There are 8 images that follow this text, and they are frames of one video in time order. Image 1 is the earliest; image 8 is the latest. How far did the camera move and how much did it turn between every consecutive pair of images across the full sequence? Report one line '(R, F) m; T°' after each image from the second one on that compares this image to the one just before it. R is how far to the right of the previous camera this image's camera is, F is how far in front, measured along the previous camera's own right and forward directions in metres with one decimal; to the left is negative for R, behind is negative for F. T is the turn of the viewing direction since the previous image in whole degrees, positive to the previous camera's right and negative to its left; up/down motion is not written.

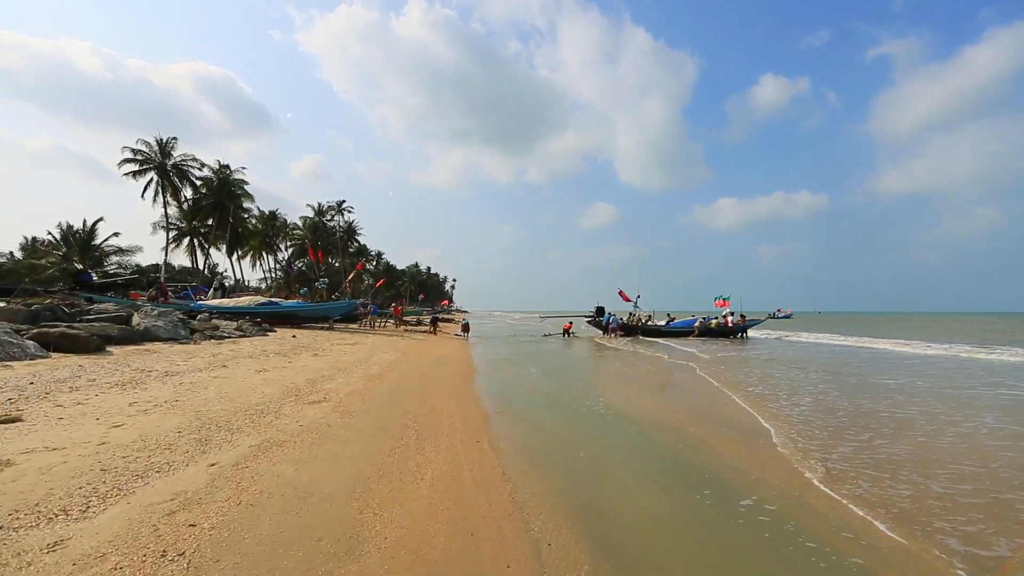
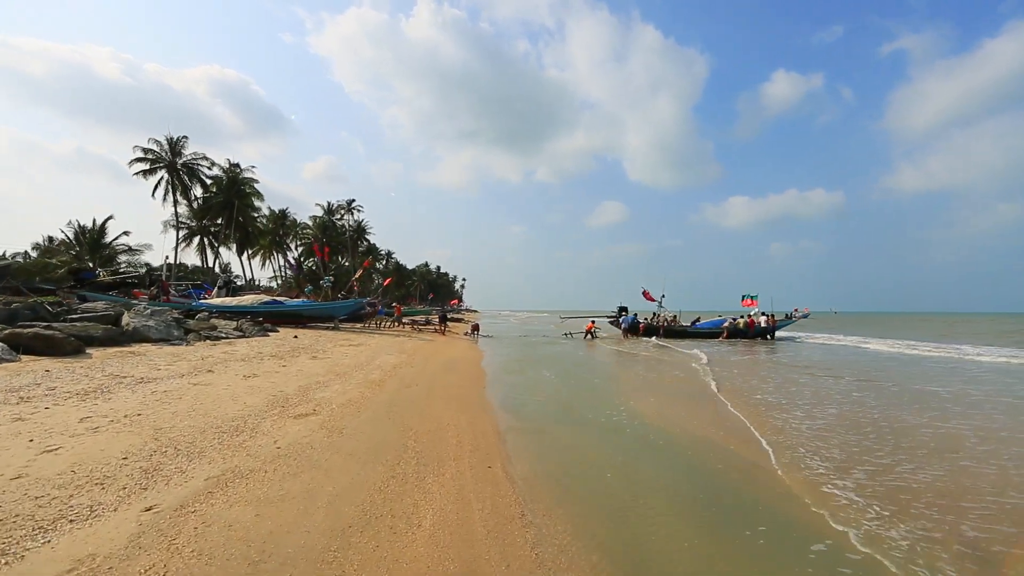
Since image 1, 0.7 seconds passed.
(-0.1, +1.0) m; -1°
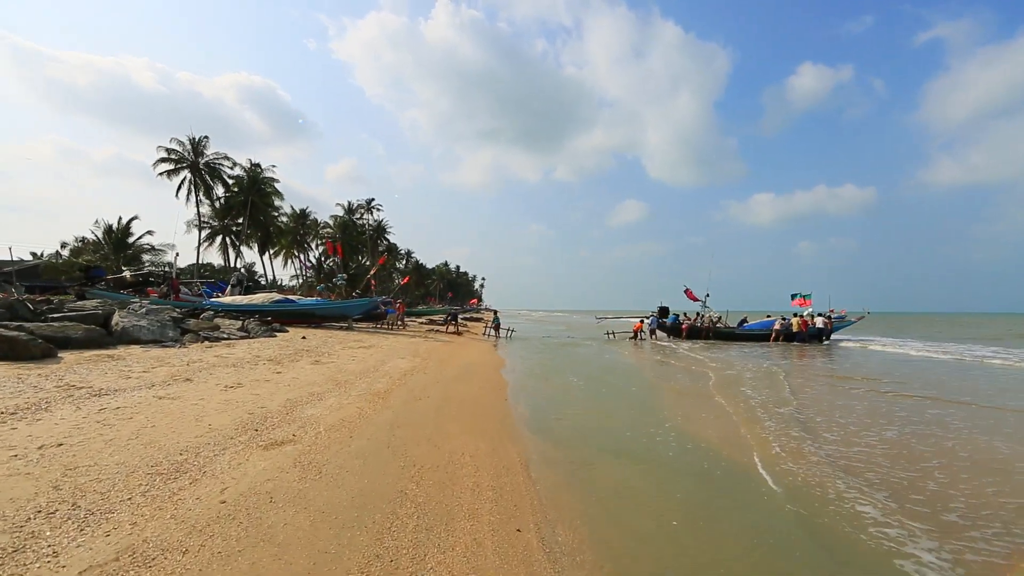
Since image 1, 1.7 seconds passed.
(-0.2, +1.5) m; -3°
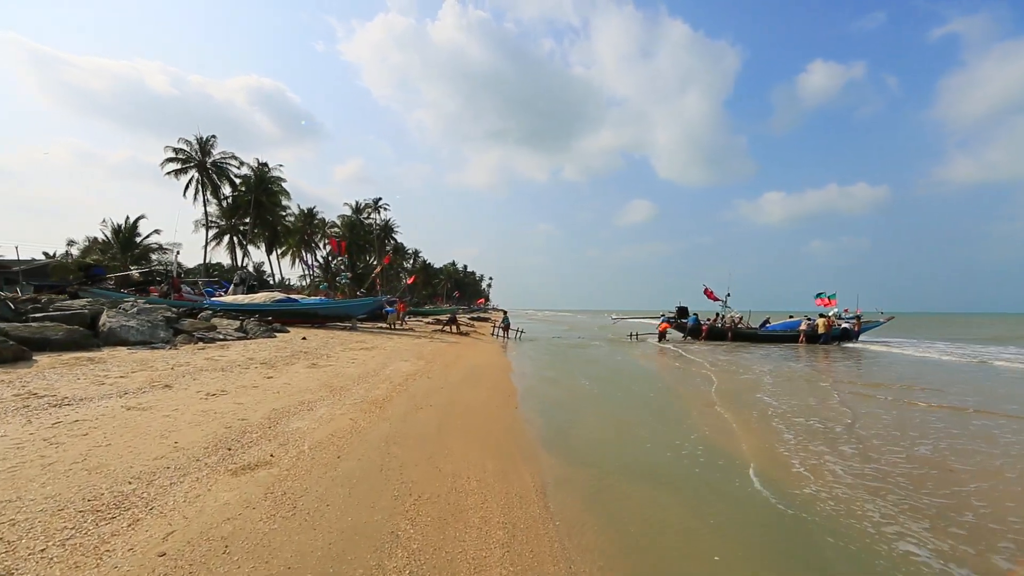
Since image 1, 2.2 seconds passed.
(-0.1, +0.8) m; -1°
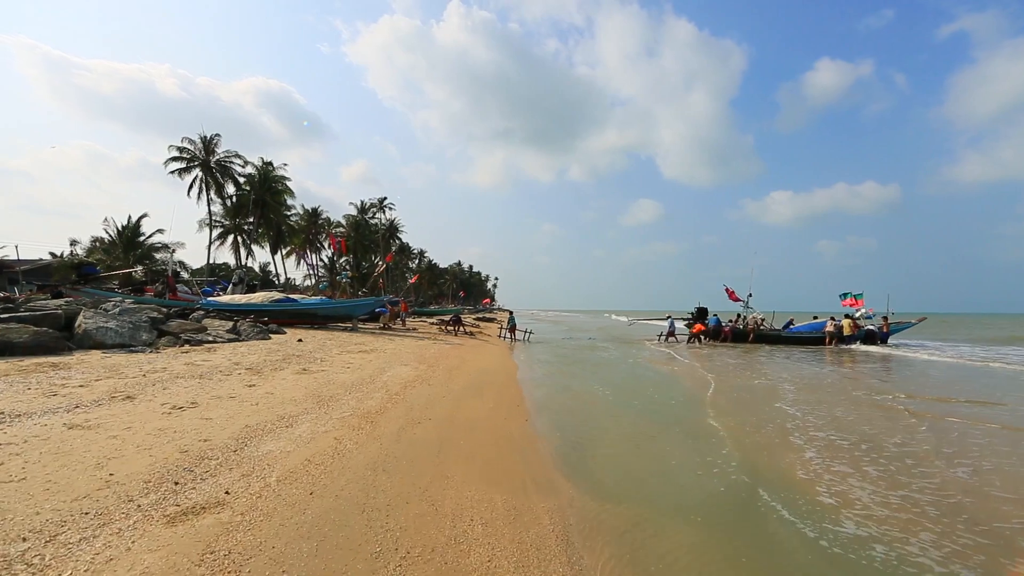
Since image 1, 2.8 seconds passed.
(-0.1, +0.9) m; -1°
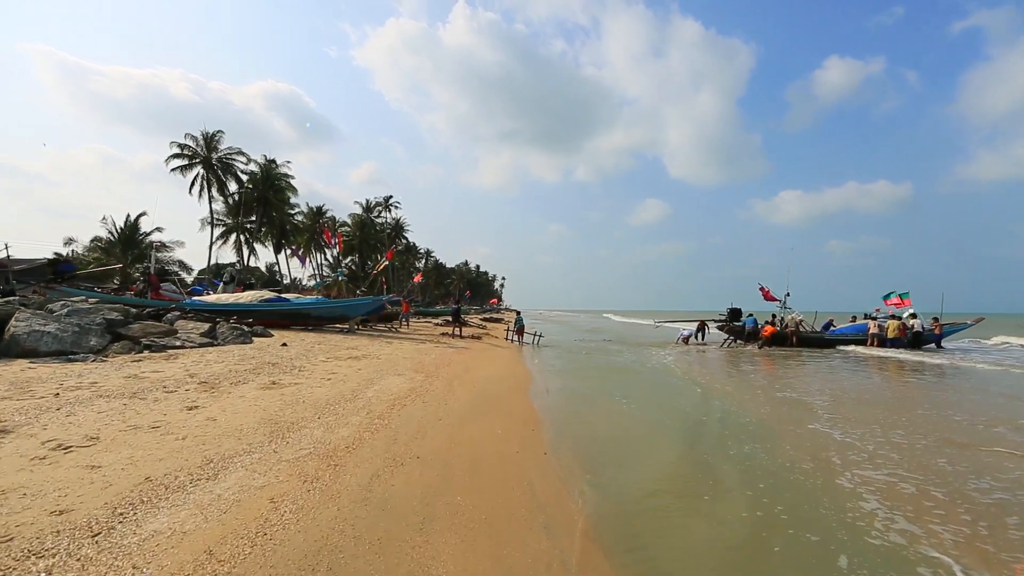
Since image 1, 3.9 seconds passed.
(-0.1, +1.6) m; -1°
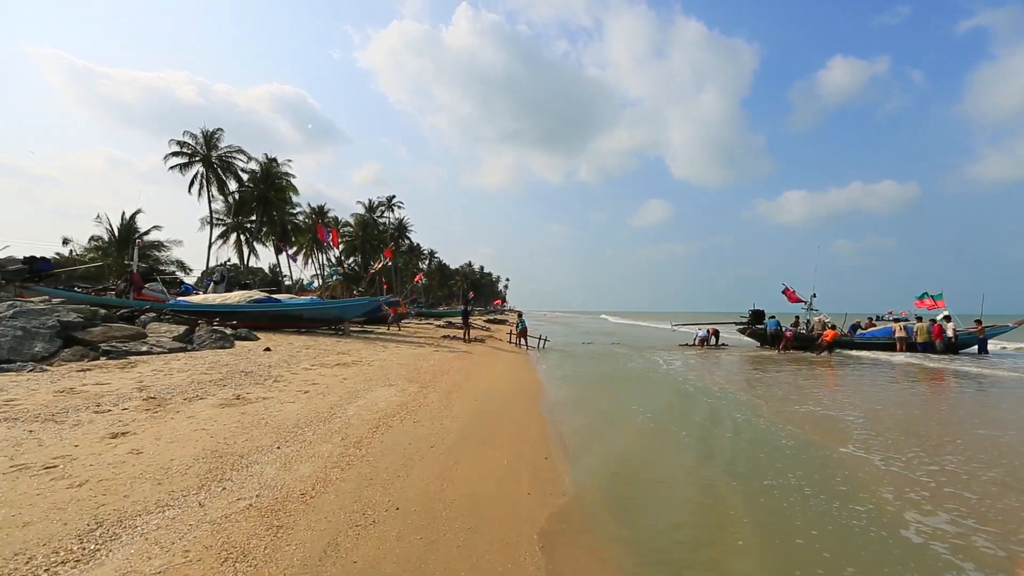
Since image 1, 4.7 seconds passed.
(-0.1, +1.2) m; -1°
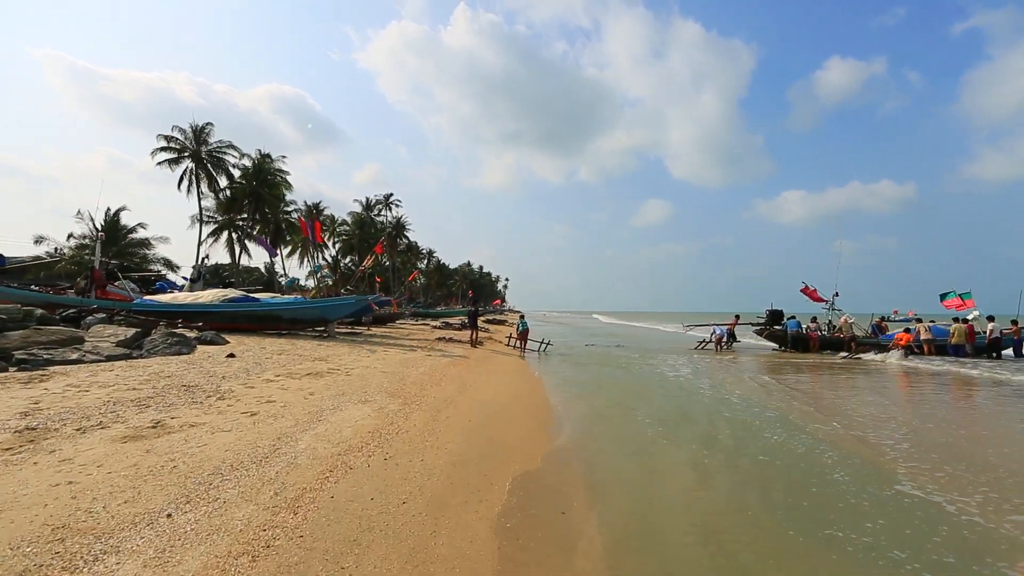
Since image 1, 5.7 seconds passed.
(0.0, +1.5) m; 0°
